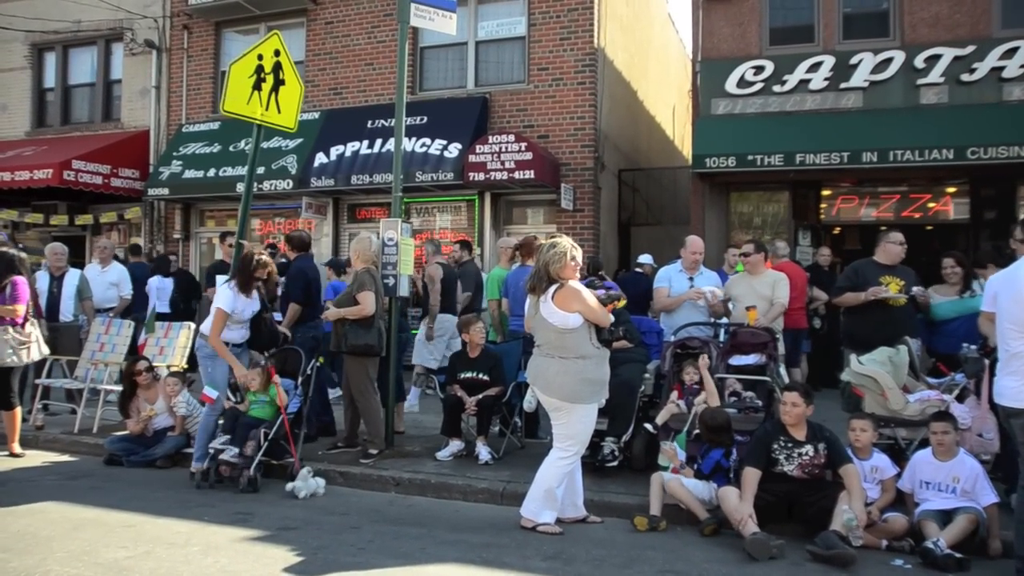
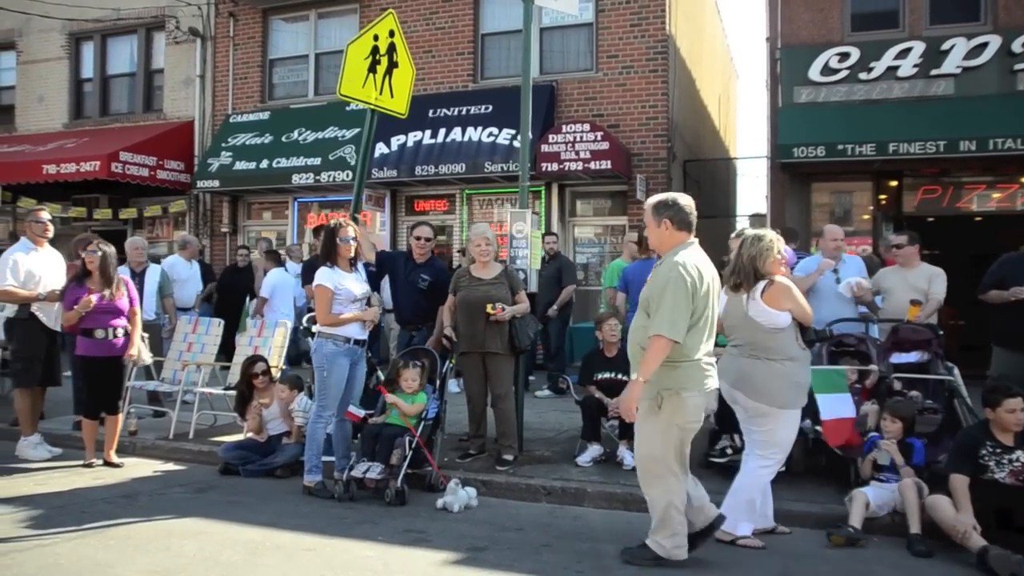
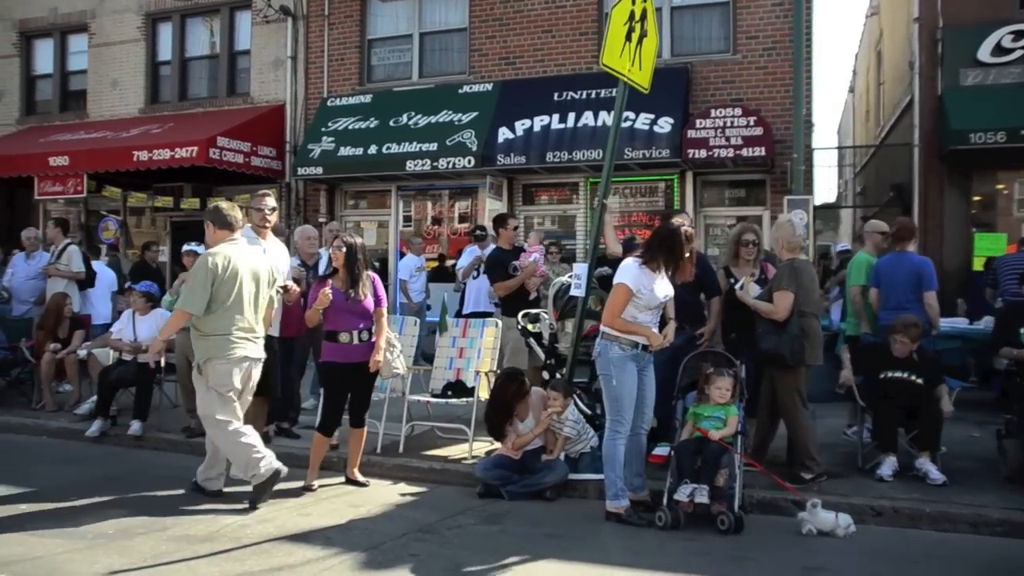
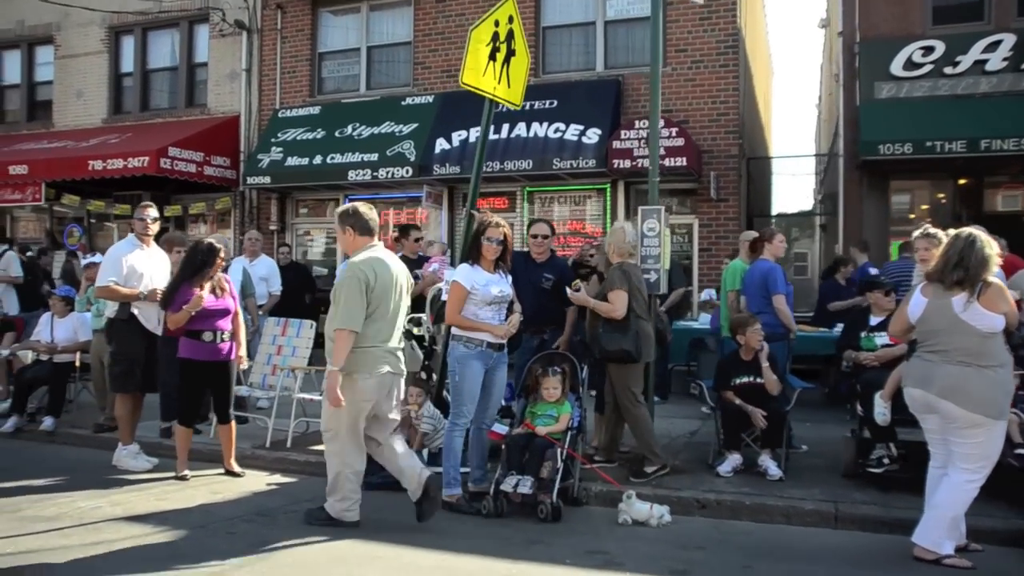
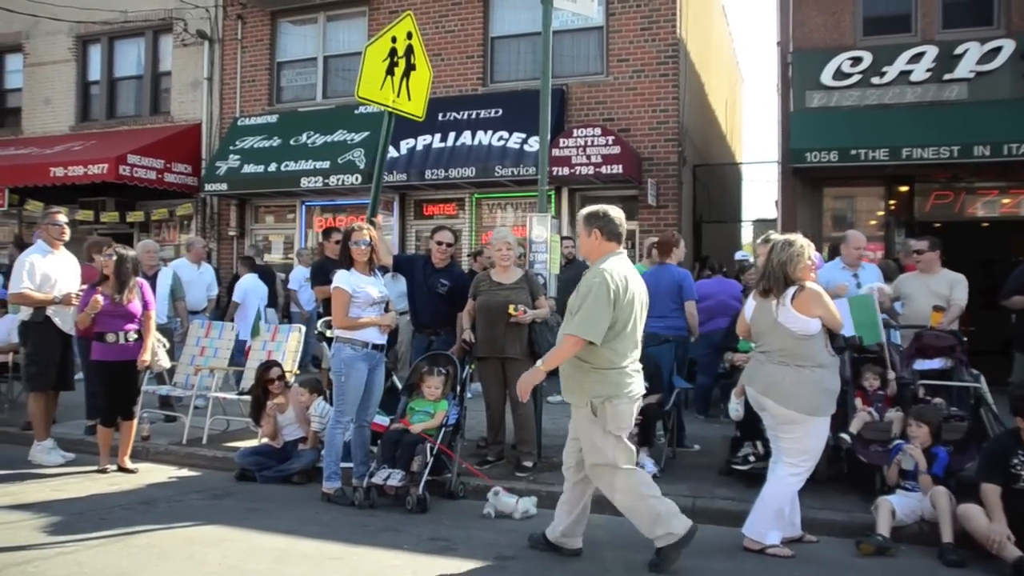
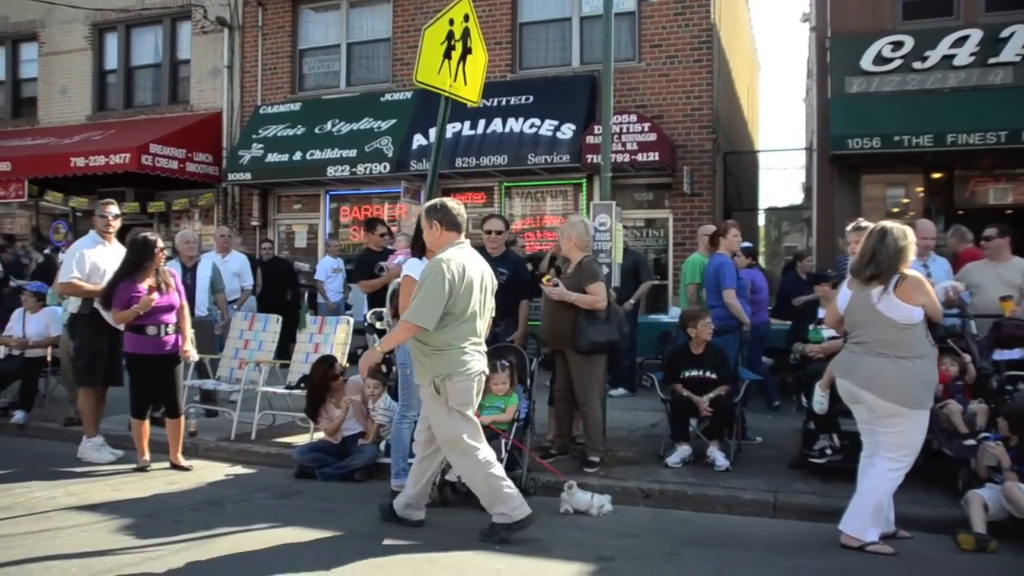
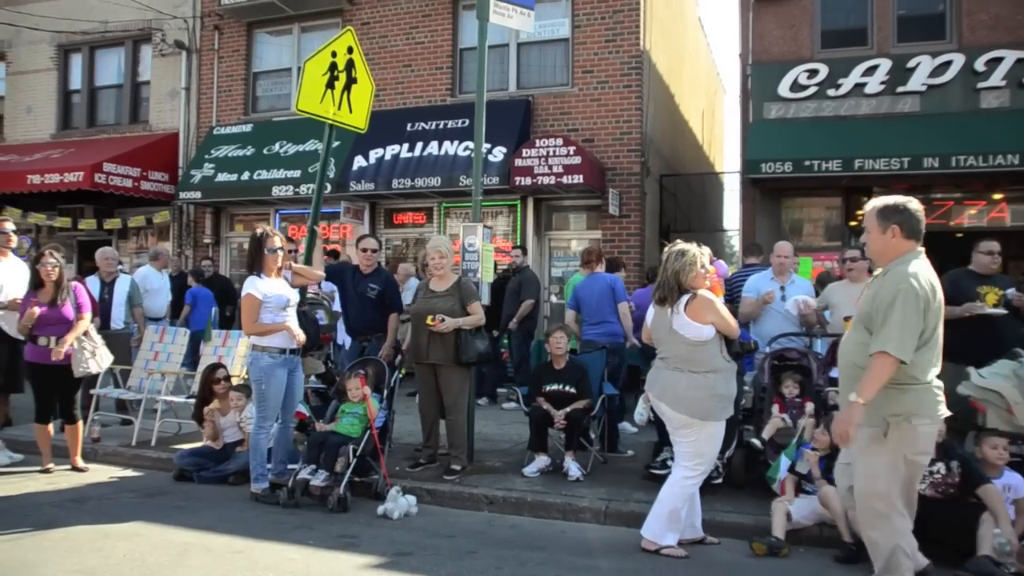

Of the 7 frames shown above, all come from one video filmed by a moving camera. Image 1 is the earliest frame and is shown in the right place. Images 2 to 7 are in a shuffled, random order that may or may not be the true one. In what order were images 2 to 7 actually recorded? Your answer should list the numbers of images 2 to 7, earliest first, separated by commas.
7, 2, 5, 6, 4, 3
